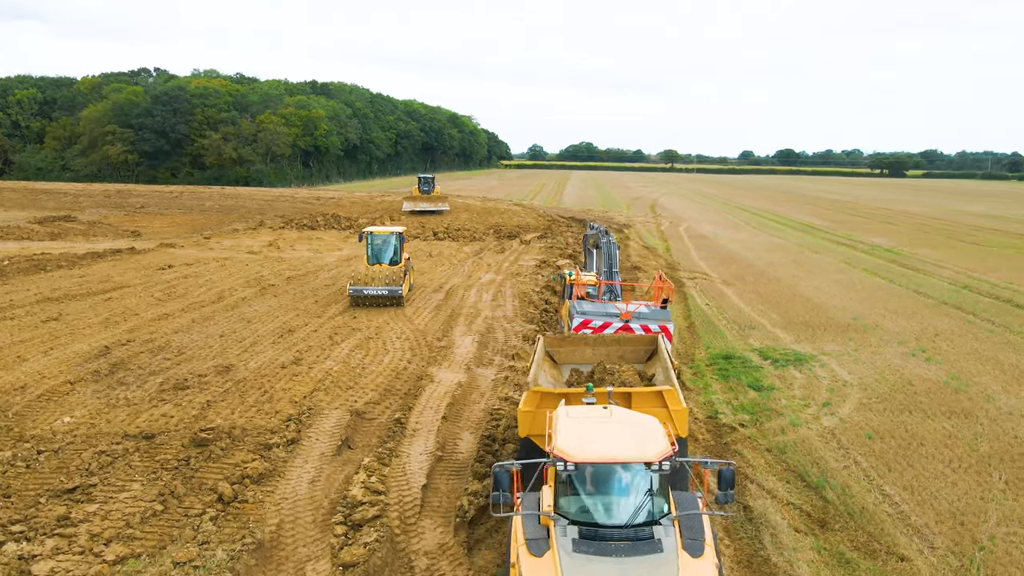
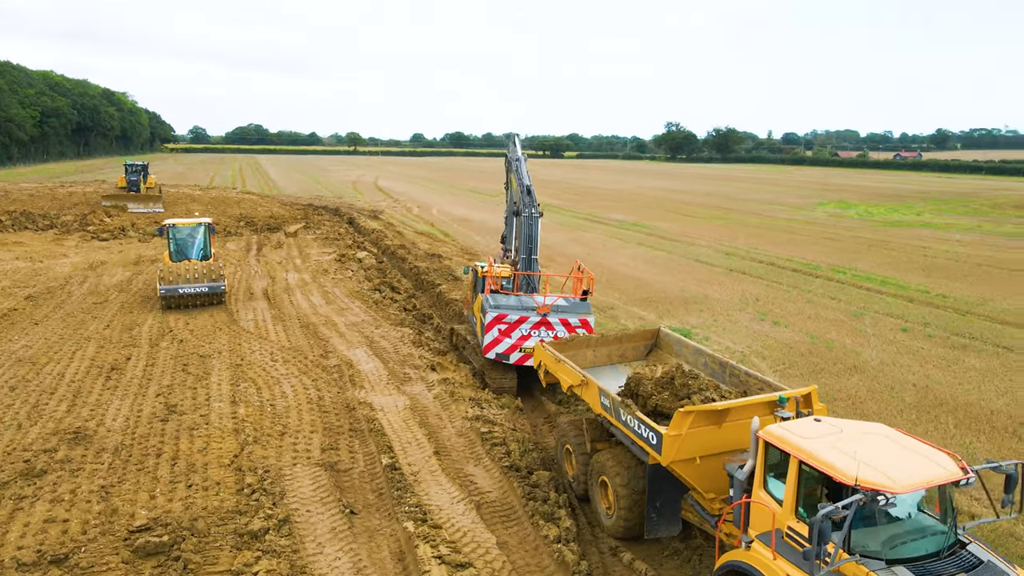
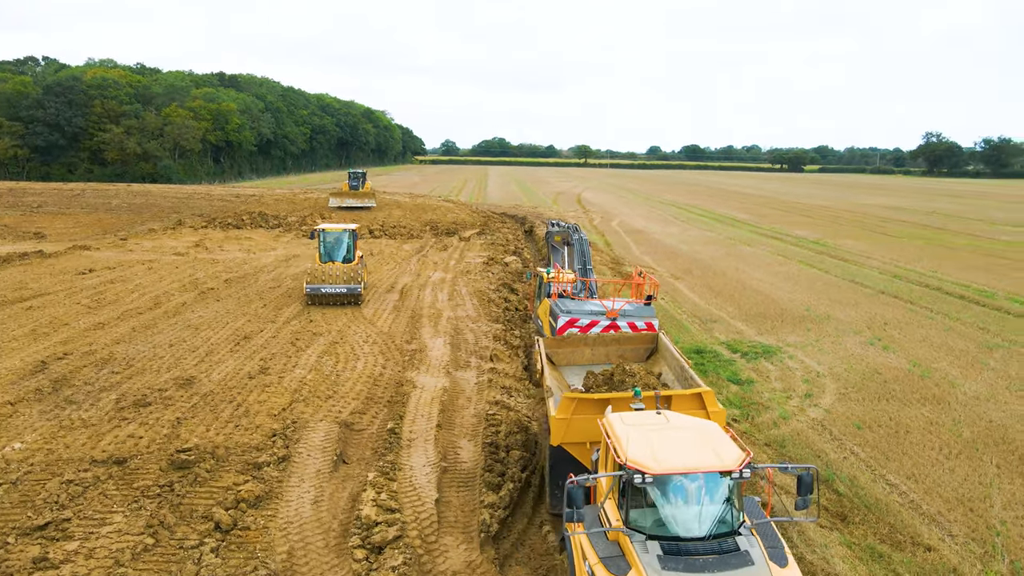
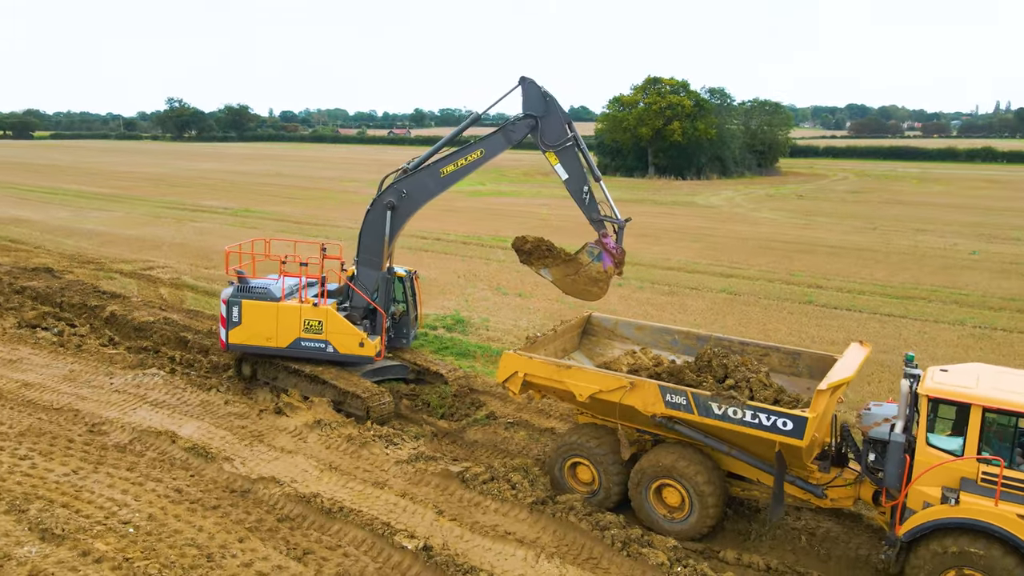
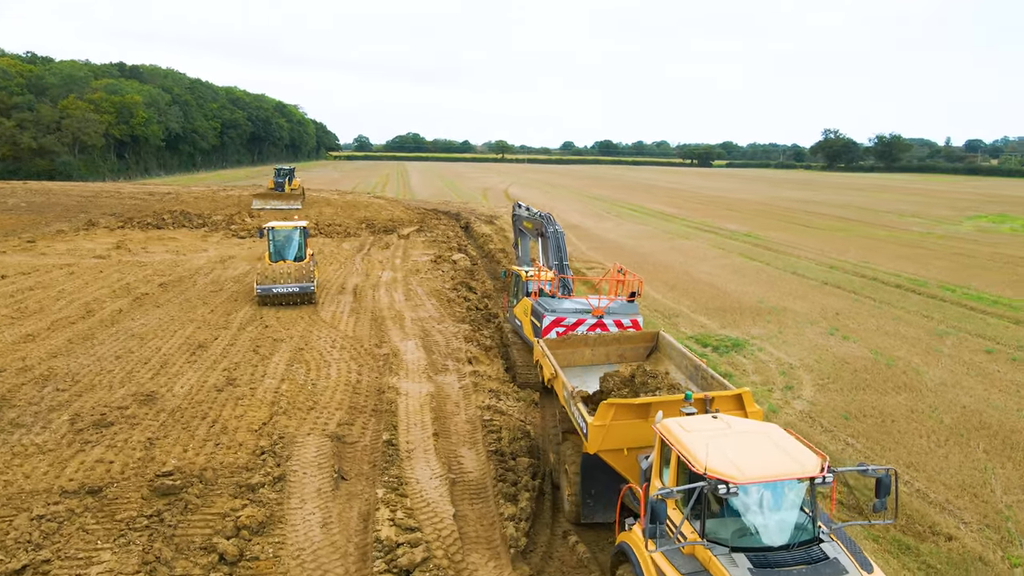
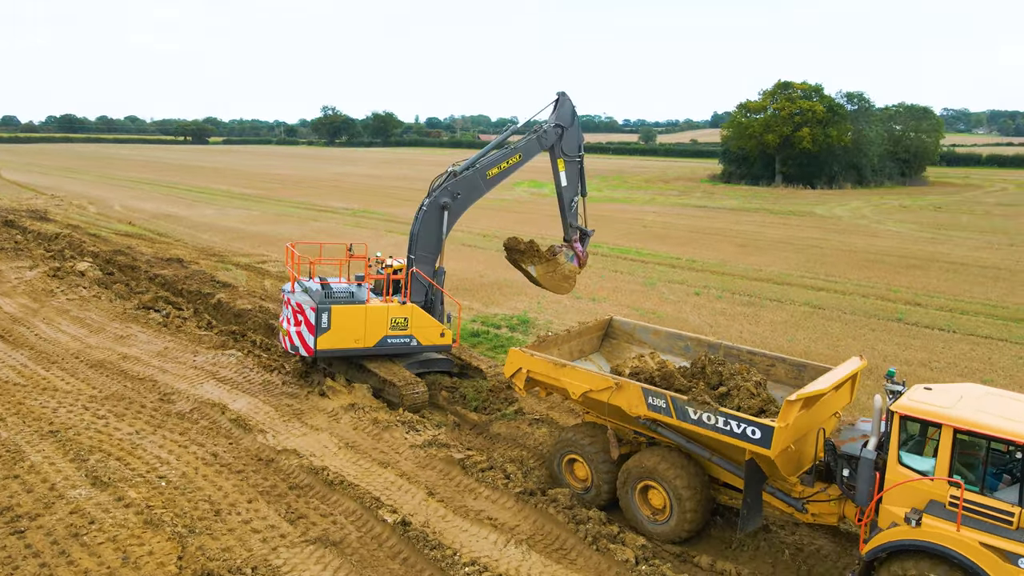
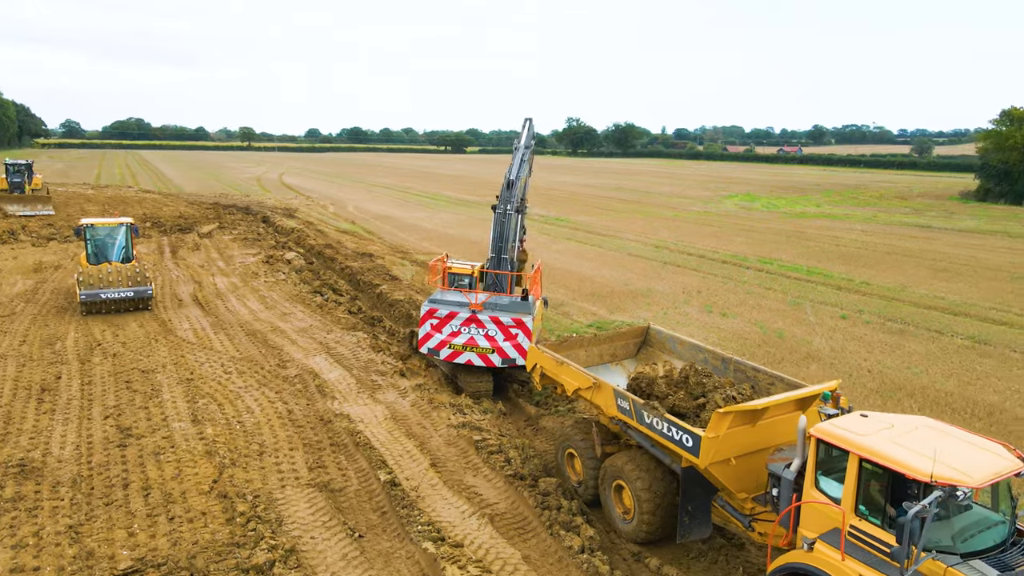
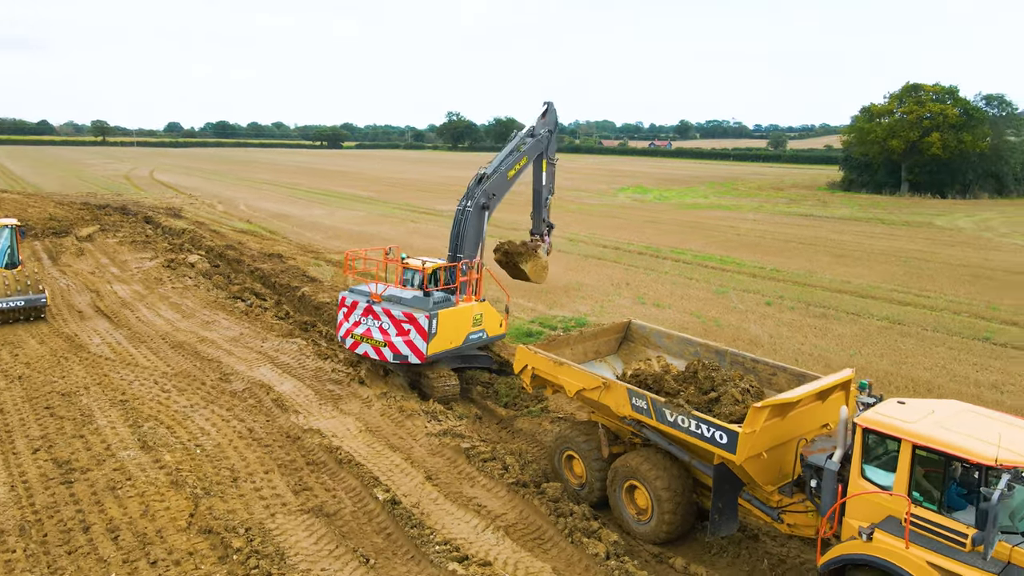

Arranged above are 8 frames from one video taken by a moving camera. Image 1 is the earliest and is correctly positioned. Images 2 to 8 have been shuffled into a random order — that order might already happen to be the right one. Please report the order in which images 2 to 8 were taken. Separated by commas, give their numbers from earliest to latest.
3, 5, 2, 7, 8, 6, 4
